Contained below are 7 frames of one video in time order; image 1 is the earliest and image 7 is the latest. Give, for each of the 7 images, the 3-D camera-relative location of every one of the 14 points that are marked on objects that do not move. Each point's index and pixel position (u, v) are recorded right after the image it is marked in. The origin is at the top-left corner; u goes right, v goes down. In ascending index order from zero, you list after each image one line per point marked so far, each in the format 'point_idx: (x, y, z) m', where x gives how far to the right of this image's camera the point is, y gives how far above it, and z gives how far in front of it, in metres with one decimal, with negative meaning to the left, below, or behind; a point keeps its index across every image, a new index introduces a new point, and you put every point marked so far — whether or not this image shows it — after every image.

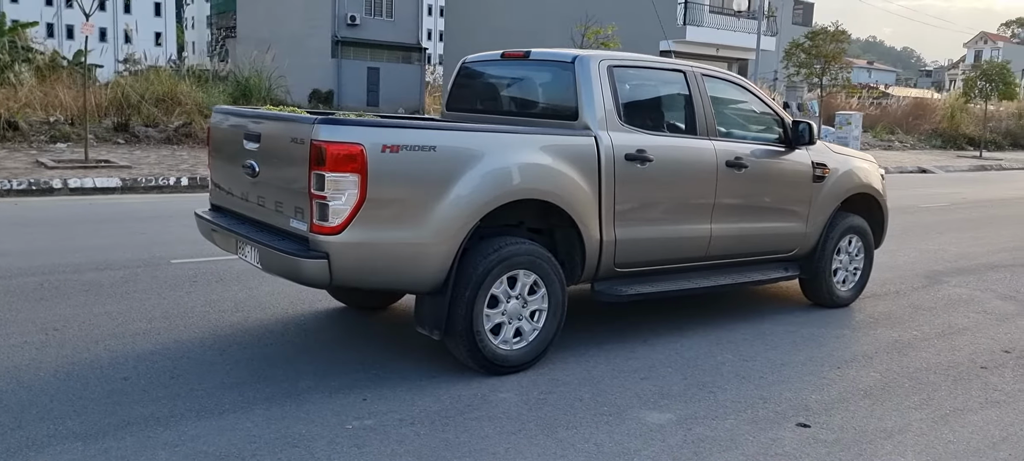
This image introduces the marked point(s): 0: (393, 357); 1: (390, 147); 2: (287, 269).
0: (-0.7, -0.8, +5.2) m
1: (-0.6, +0.4, +4.3) m
2: (-1.2, -0.2, +4.4) m
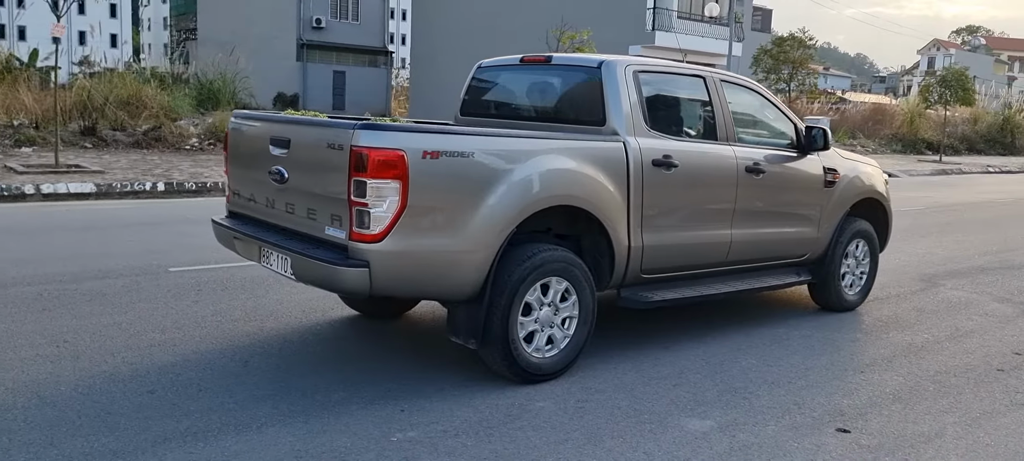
0: (-0.6, -0.8, +5.1) m
1: (-0.4, +0.4, +4.2) m
2: (-0.9, -0.2, +4.3) m
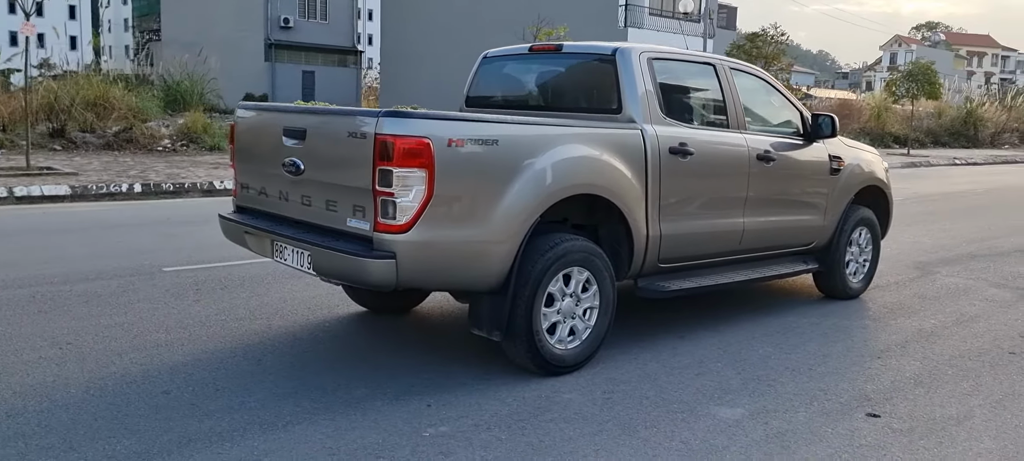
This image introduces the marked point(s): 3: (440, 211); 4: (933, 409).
0: (-0.4, -0.8, +5.0) m
1: (-0.3, +0.4, +4.1) m
2: (-0.8, -0.2, +4.2) m
3: (-0.4, +0.1, +4.1) m
4: (+2.3, -1.0, +4.6) m
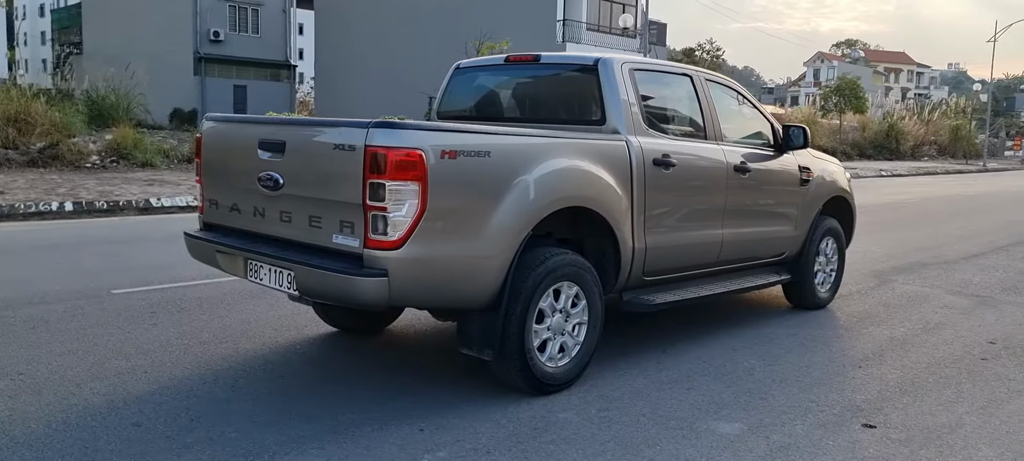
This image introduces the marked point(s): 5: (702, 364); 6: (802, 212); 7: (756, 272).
0: (-0.5, -0.9, +4.8) m
1: (-0.3, +0.4, +4.0) m
2: (-0.8, -0.3, +4.0) m
3: (-0.4, 0.0, +4.0) m
4: (+2.2, -1.0, +4.6) m
5: (+1.2, -0.9, +5.4) m
6: (+2.3, +0.1, +6.7) m
7: (+1.9, -0.3, +6.5) m
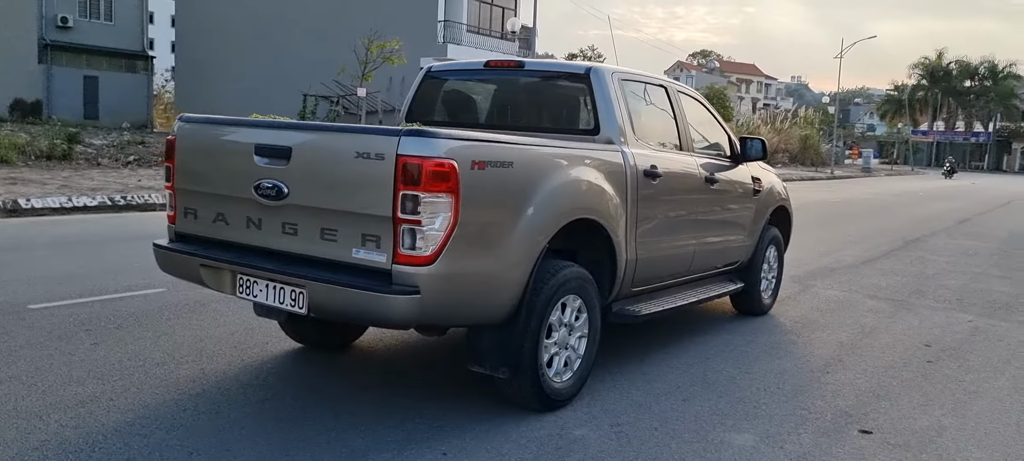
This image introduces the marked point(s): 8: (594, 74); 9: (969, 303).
0: (-0.5, -0.9, +4.6) m
1: (-0.2, +0.3, +3.8) m
2: (-0.7, -0.3, +3.7) m
3: (-0.2, 0.0, +3.8) m
4: (+2.2, -1.1, +4.8) m
5: (+1.1, -0.9, +5.4) m
6: (+2.0, +0.1, +6.9) m
7: (+1.6, -0.4, +6.6) m
8: (+0.5, +1.0, +5.2) m
9: (+4.7, -0.7, +8.7) m
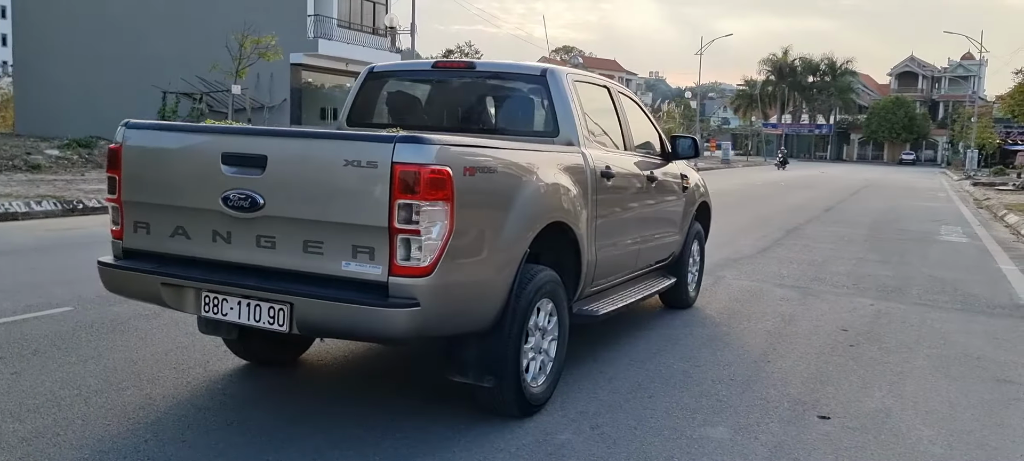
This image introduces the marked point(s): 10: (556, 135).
0: (-0.6, -1.0, +4.4) m
1: (-0.2, +0.3, +3.7) m
2: (-0.7, -0.4, +3.5) m
3: (-0.2, -0.1, +3.7) m
4: (+2.1, -1.0, +5.1) m
5: (+0.8, -0.9, +5.5) m
6: (+1.4, +0.1, +7.1) m
7: (+1.1, -0.4, +6.7) m
8: (+0.2, +1.0, +5.2) m
9: (+3.9, -0.6, +9.3) m
10: (+0.2, +0.6, +5.1) m
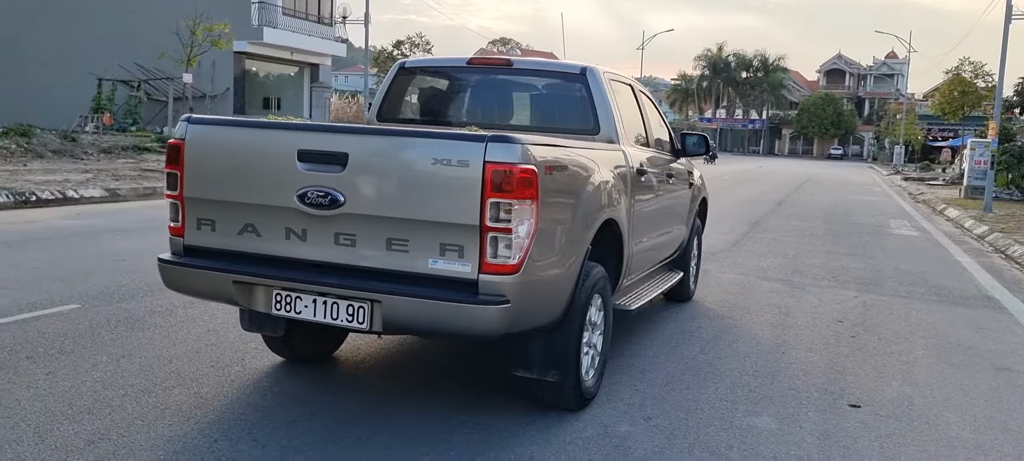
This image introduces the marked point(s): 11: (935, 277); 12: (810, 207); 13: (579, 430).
0: (-0.3, -0.9, +4.5) m
1: (+0.2, +0.3, +3.8) m
2: (-0.3, -0.4, +3.6) m
3: (+0.1, -0.1, +3.7) m
4: (+2.3, -1.0, +5.3) m
5: (+1.0, -0.9, +5.7) m
6: (+1.5, +0.1, +7.3) m
7: (+1.2, -0.3, +6.9) m
8: (+0.5, +1.0, +5.3) m
9: (+3.8, -0.6, +9.7) m
10: (+0.5, +0.6, +5.2) m
11: (+5.2, -0.6, +10.3) m
12: (+7.1, +0.6, +20.0) m
13: (+0.3, -1.0, +4.3) m
